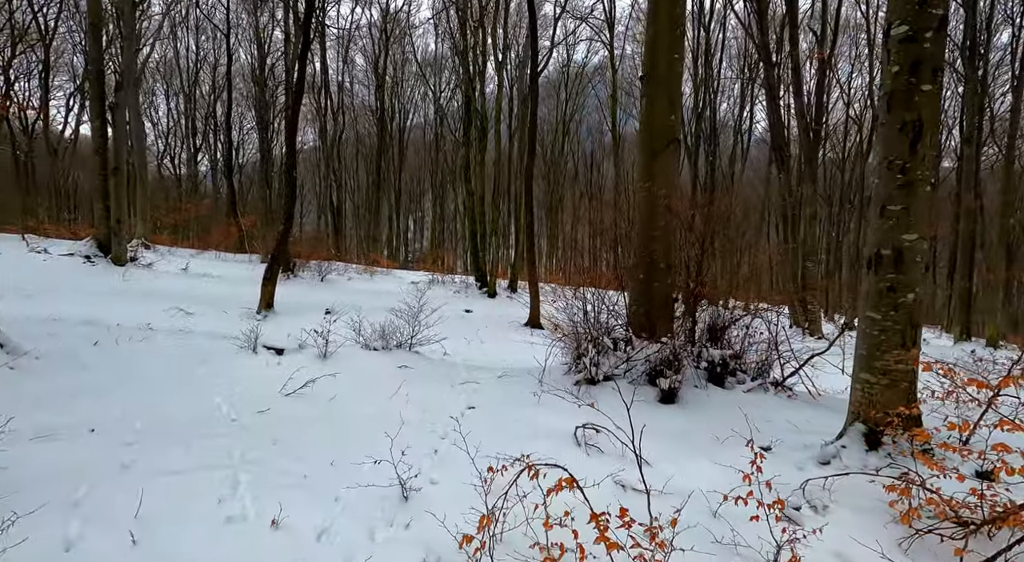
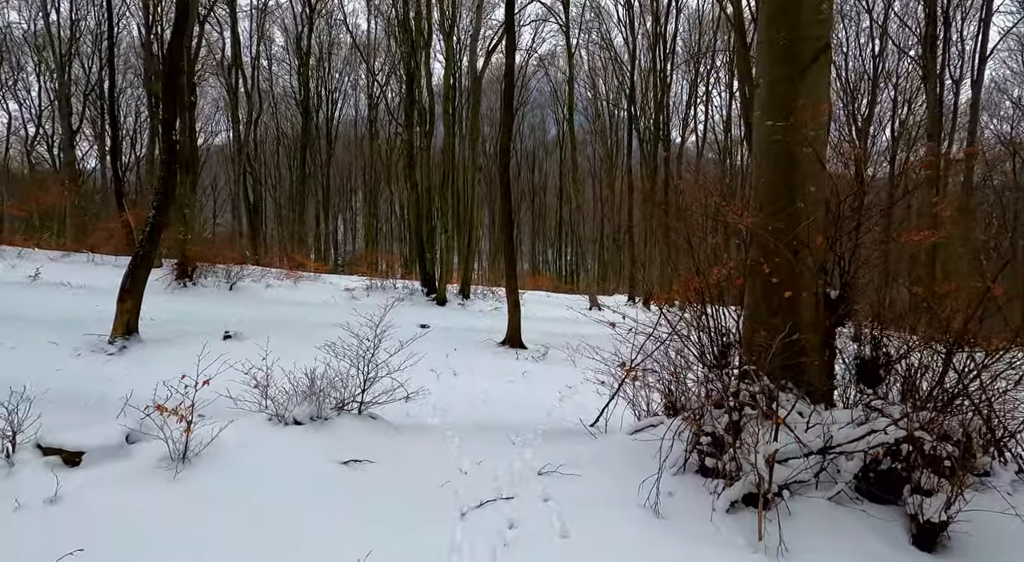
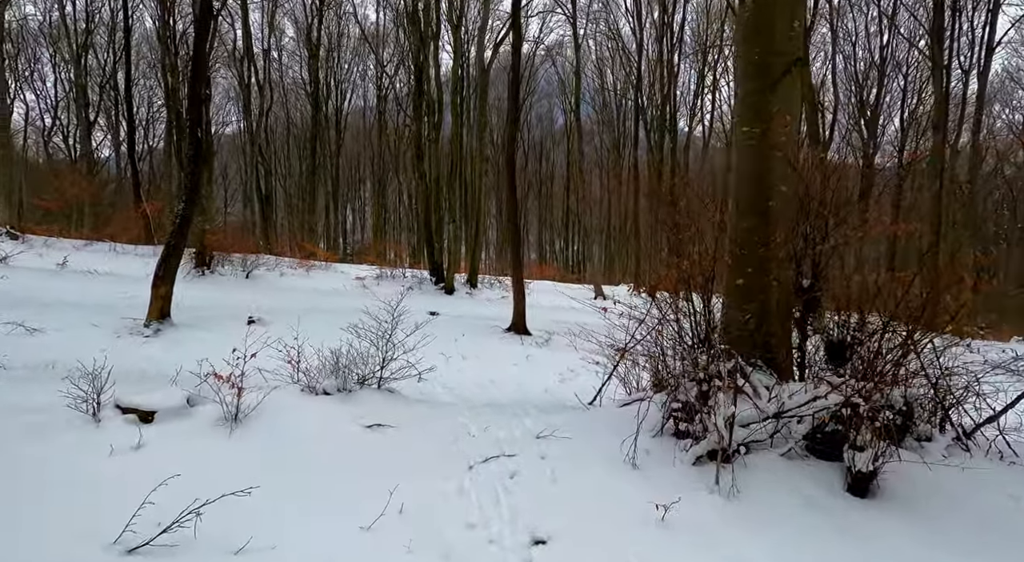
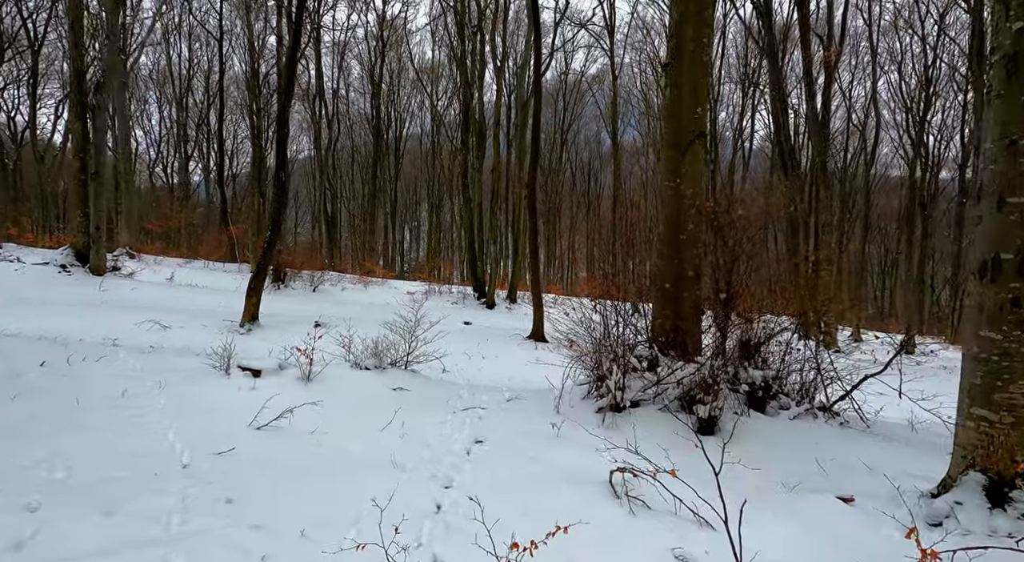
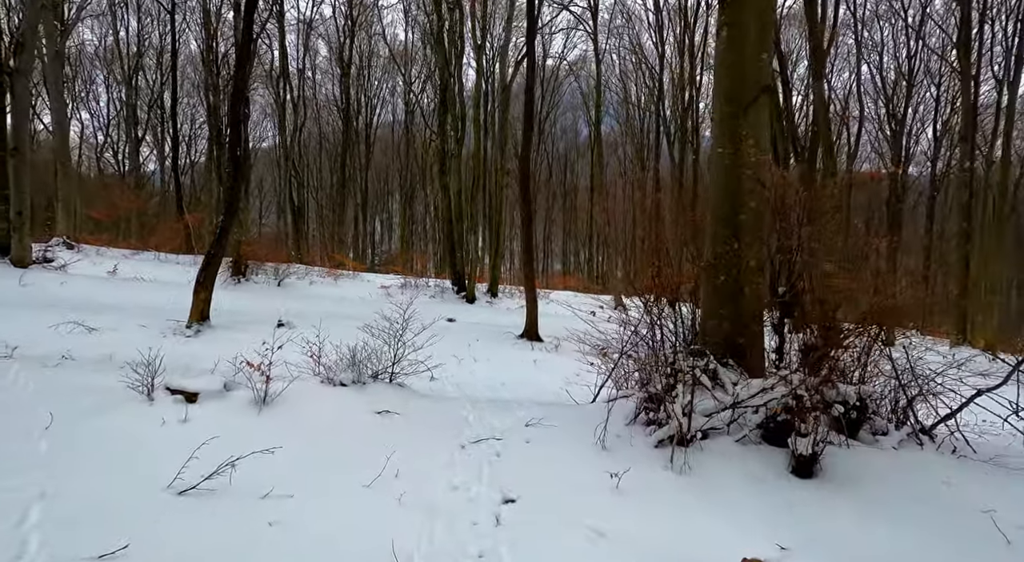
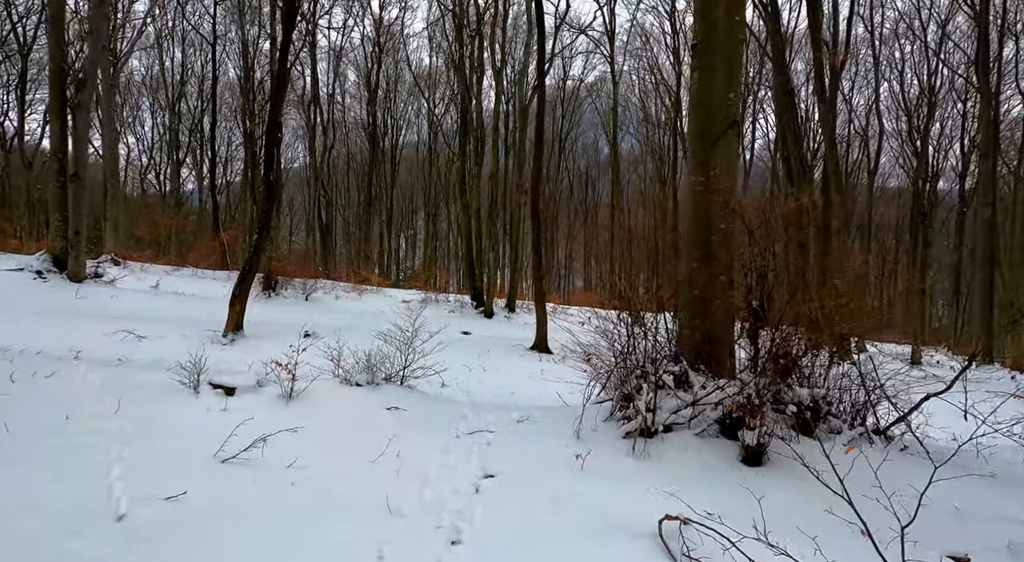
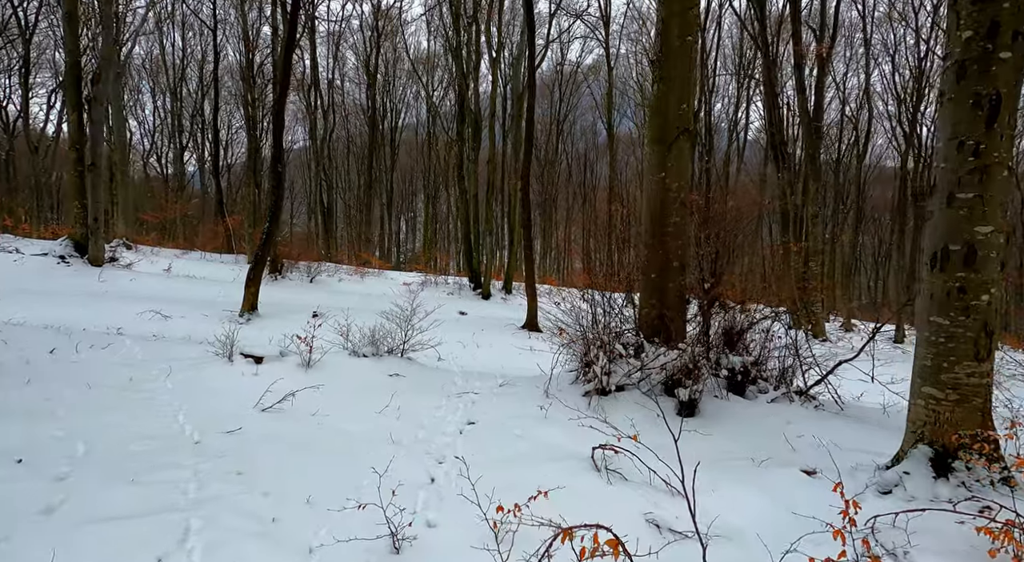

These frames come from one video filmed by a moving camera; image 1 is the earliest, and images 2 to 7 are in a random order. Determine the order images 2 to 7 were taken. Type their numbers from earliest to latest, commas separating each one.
7, 4, 6, 5, 3, 2
